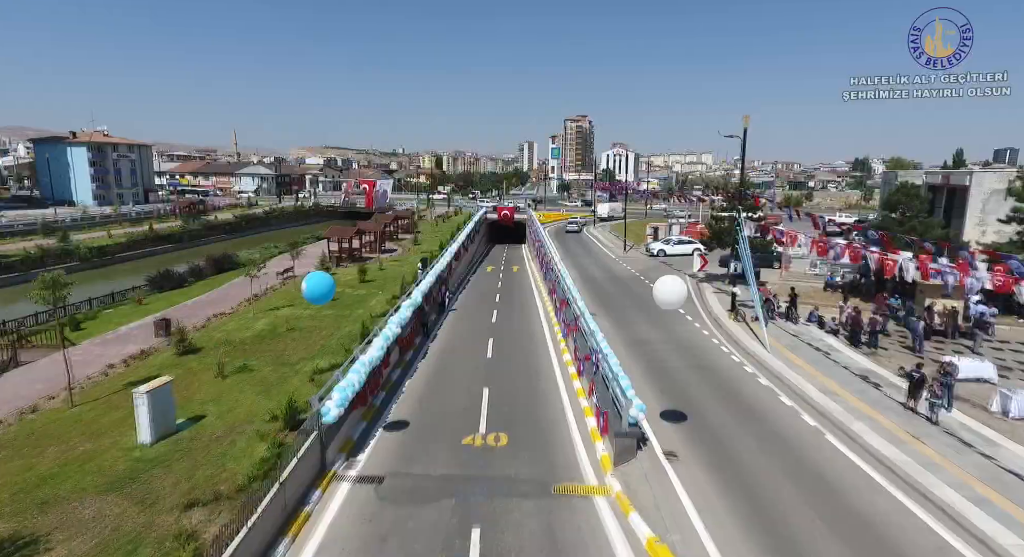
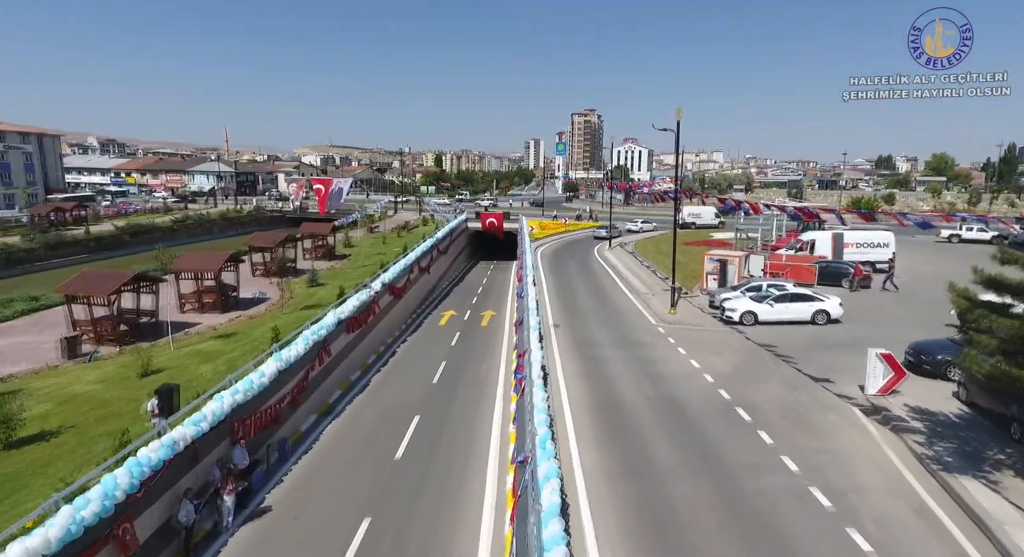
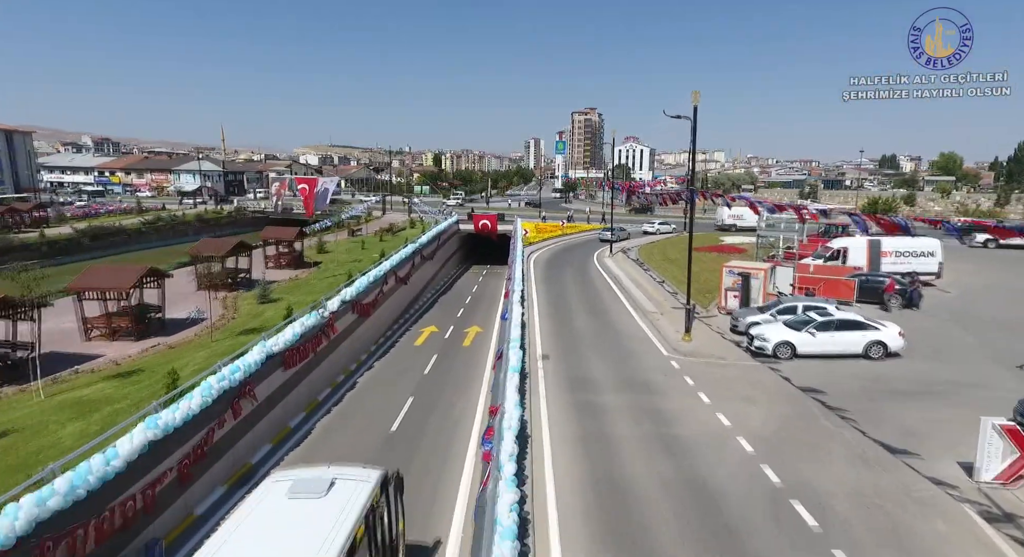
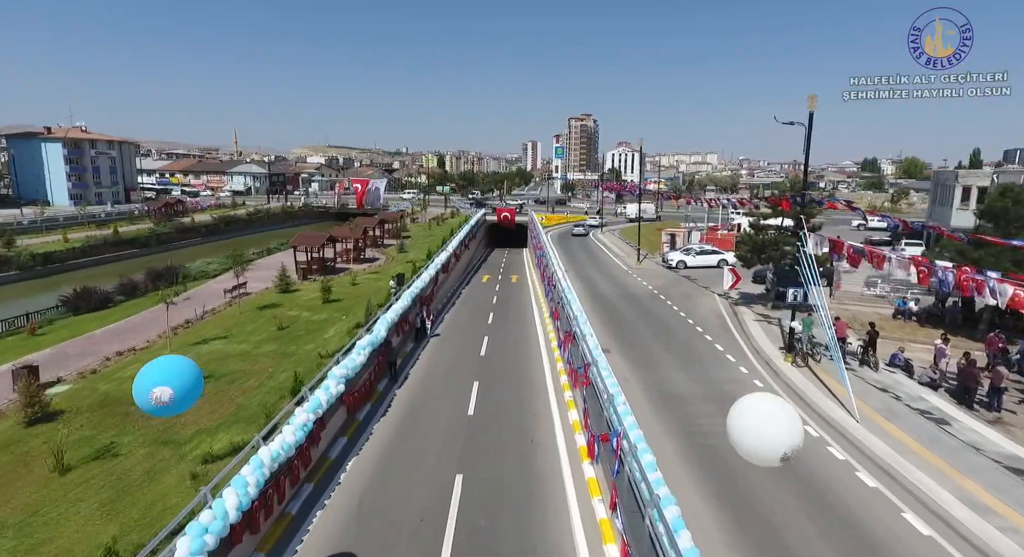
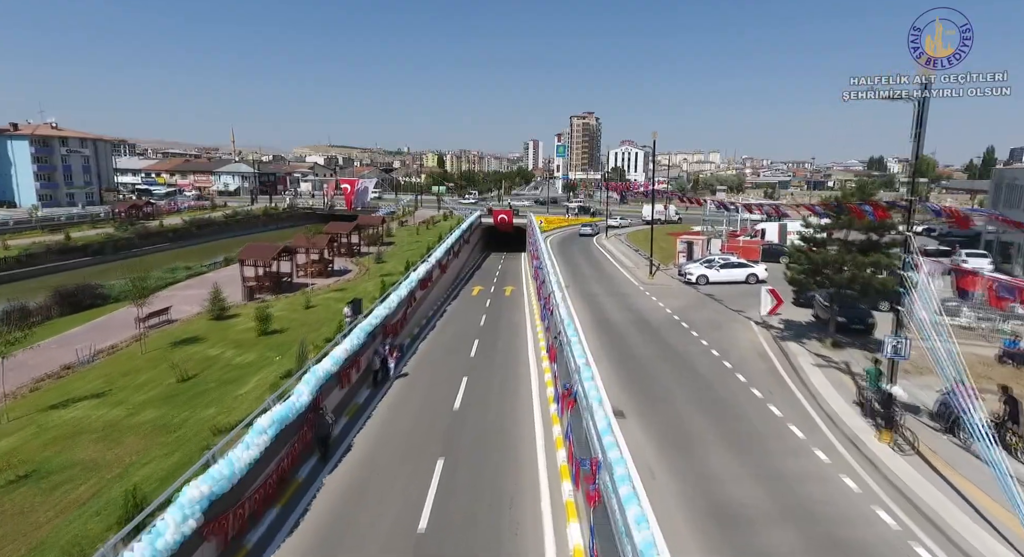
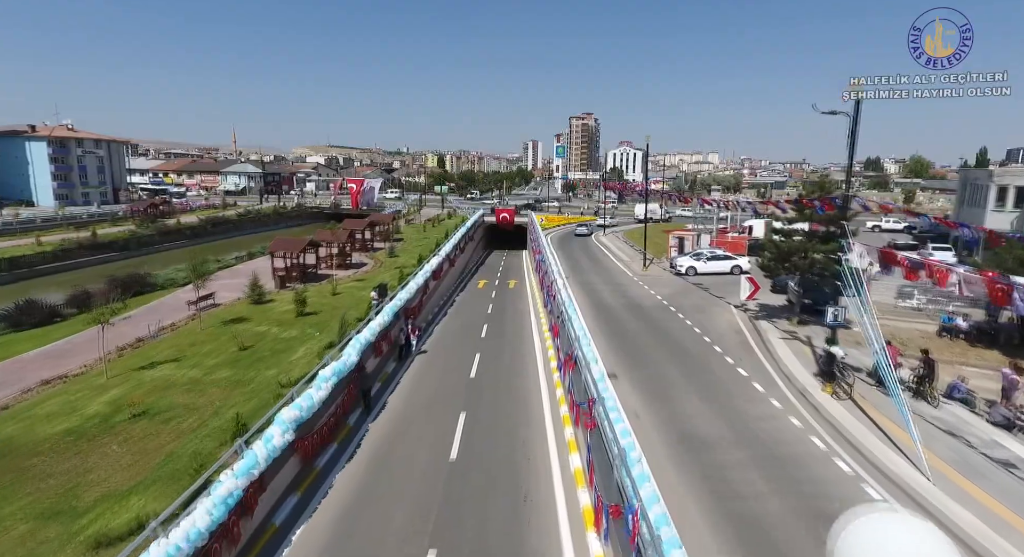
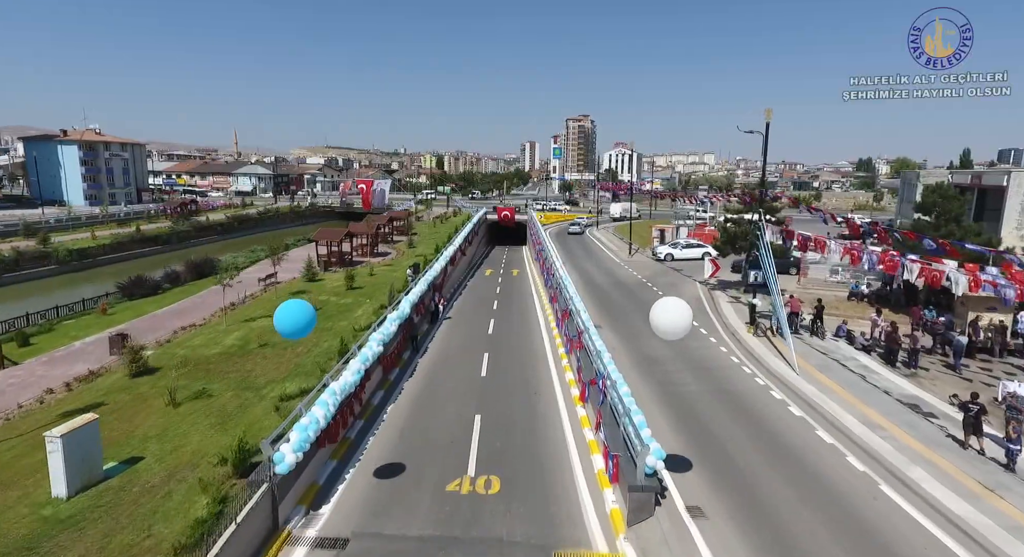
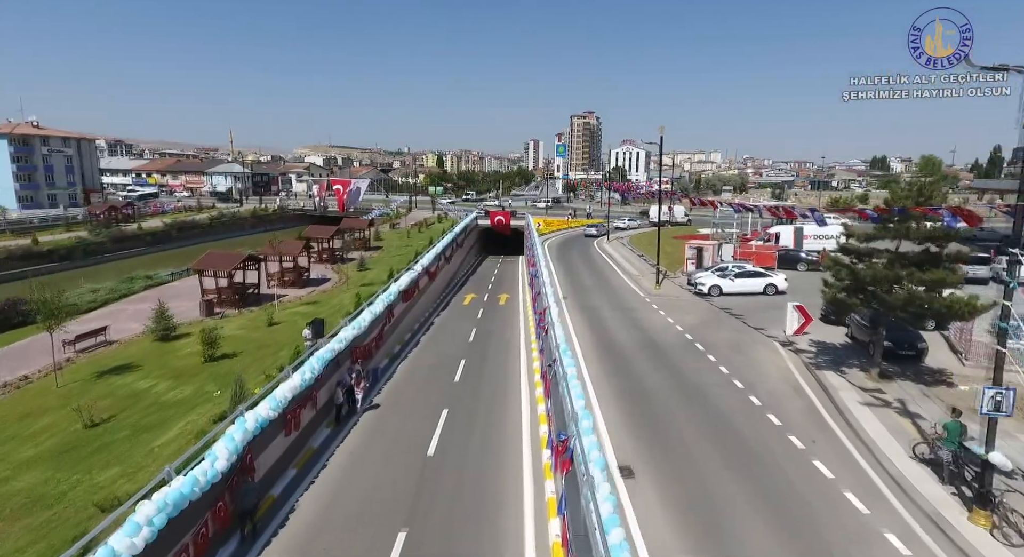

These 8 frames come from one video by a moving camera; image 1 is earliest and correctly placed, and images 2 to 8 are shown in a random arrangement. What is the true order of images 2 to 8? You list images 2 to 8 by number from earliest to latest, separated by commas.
7, 4, 6, 5, 8, 2, 3
